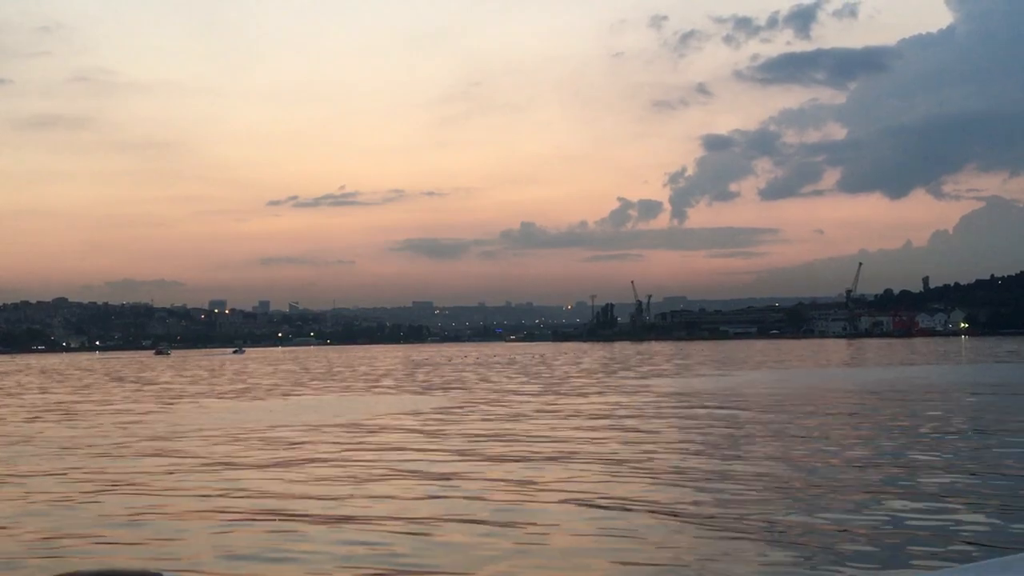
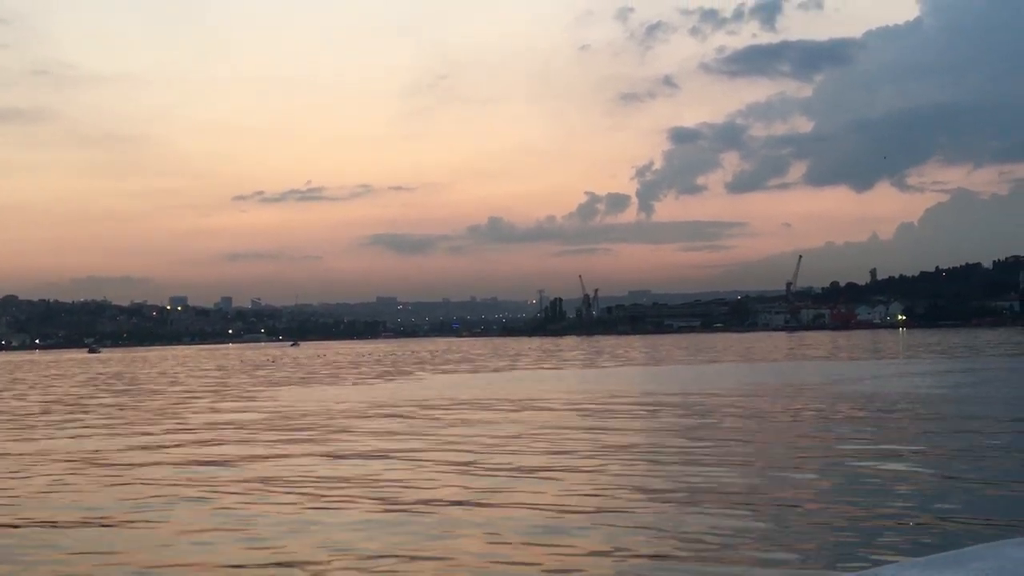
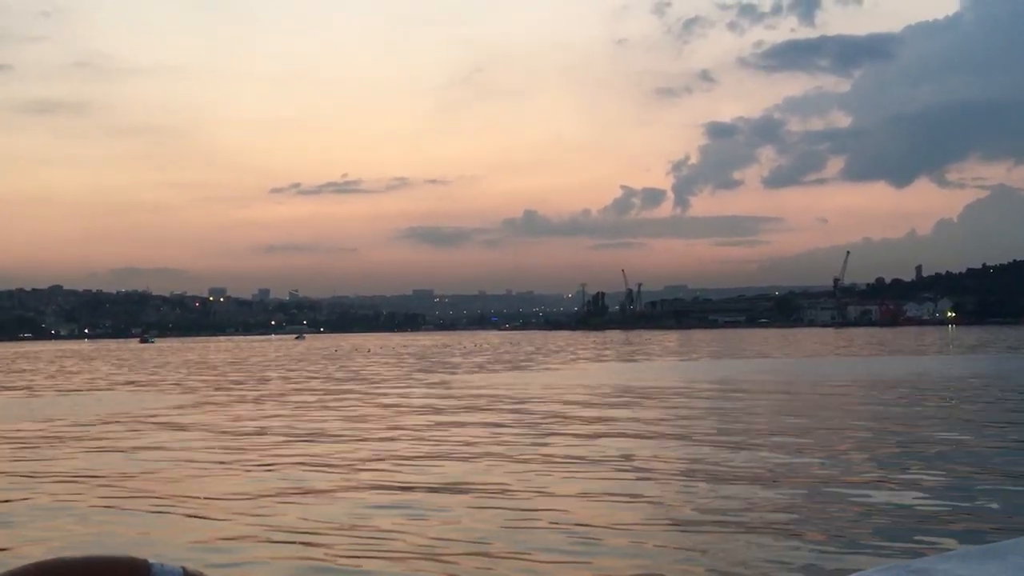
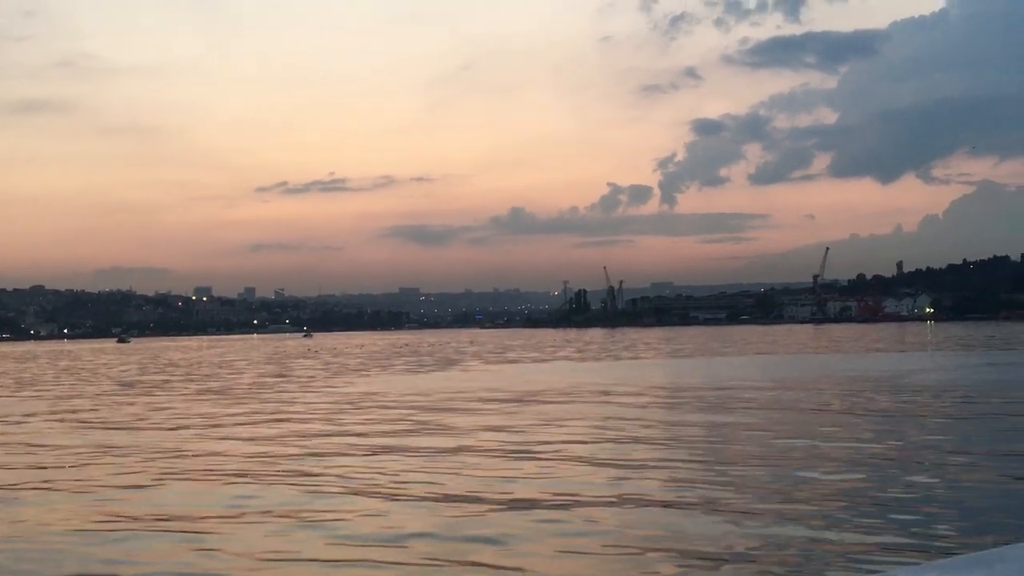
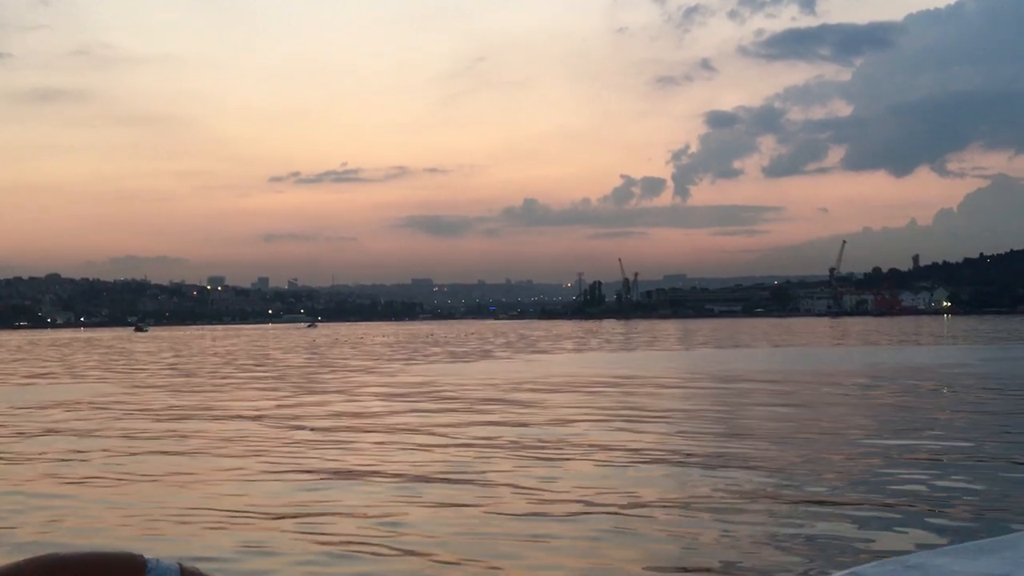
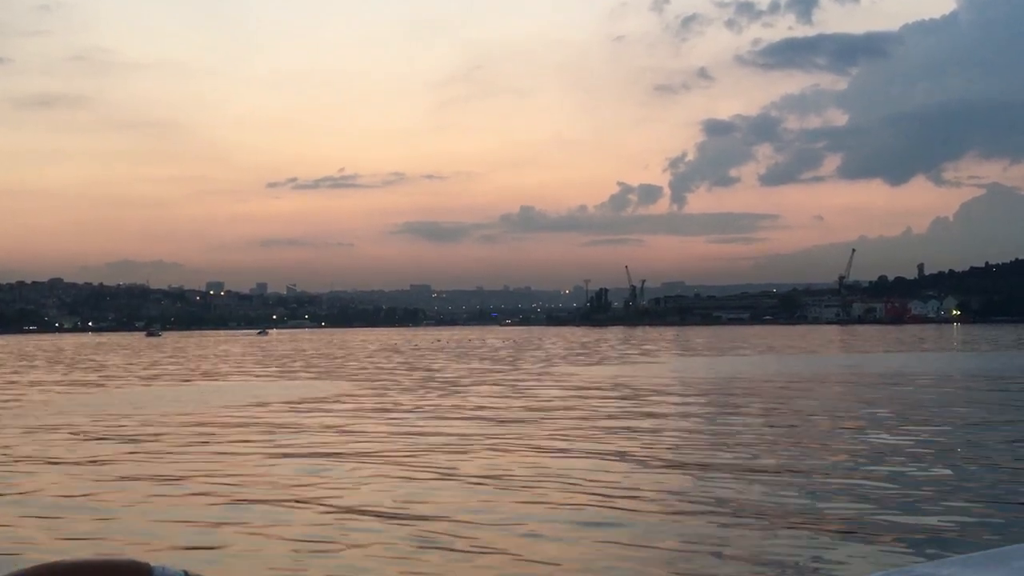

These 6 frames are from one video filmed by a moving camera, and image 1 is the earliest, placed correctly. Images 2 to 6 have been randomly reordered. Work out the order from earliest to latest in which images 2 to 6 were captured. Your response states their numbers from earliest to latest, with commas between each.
6, 3, 5, 4, 2
